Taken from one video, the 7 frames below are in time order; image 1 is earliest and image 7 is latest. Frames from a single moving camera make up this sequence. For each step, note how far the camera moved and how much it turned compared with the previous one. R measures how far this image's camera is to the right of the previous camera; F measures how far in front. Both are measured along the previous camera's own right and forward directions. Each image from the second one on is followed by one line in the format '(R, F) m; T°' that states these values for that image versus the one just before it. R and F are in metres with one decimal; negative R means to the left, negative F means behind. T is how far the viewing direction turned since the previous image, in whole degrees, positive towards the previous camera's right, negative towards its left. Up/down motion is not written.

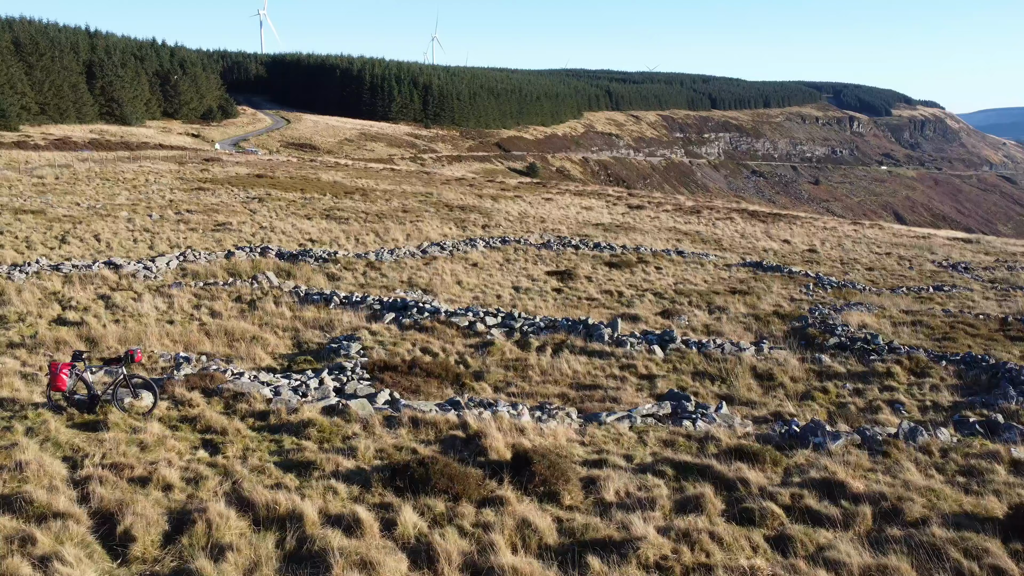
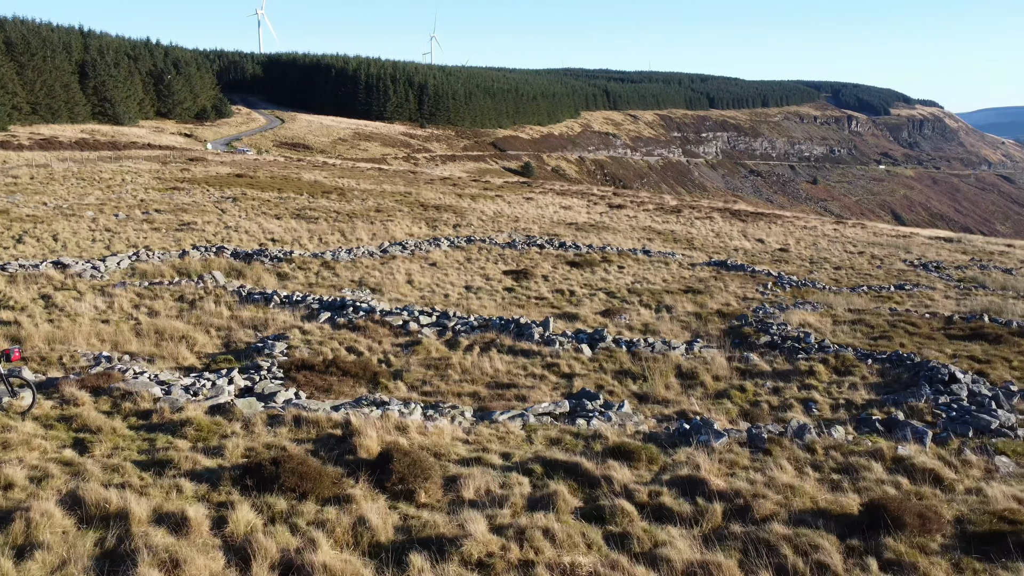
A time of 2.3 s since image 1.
(+1.7, 0.0) m; 0°
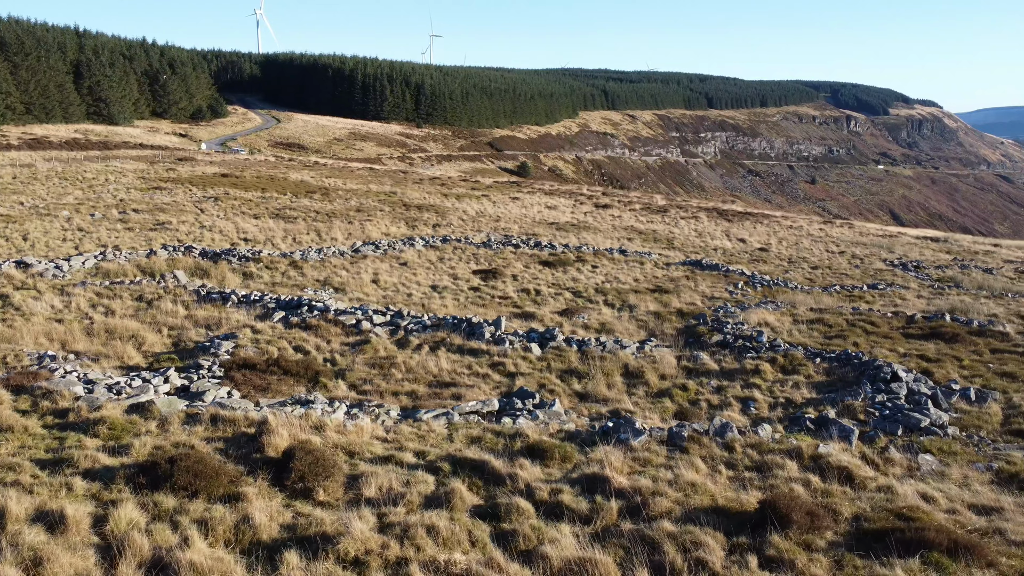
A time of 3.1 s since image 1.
(+1.2, 0.0) m; 0°
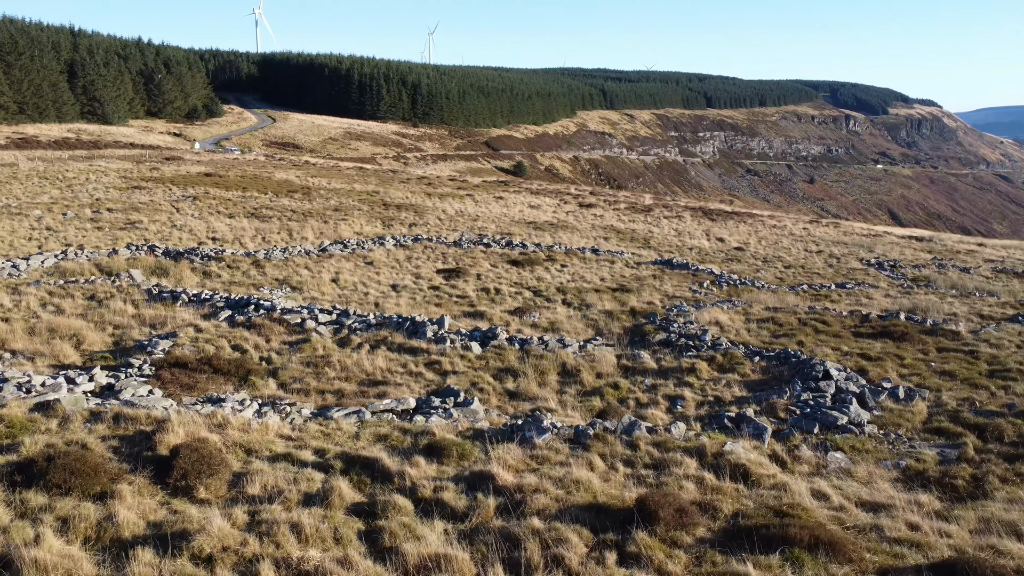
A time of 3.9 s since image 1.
(+1.5, 0.0) m; 0°
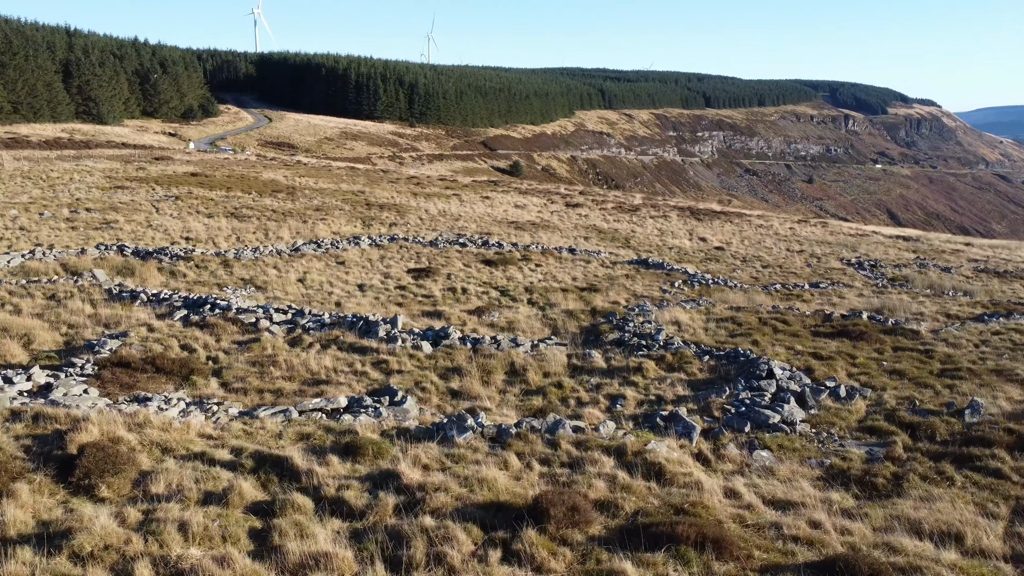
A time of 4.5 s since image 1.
(+1.2, 0.0) m; 0°
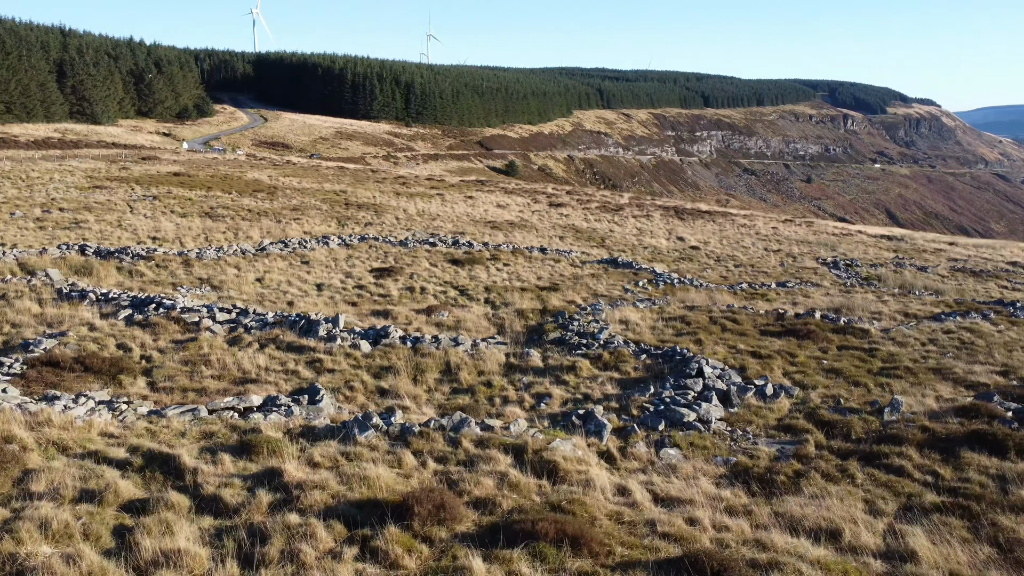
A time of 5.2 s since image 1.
(+1.5, 0.0) m; 0°
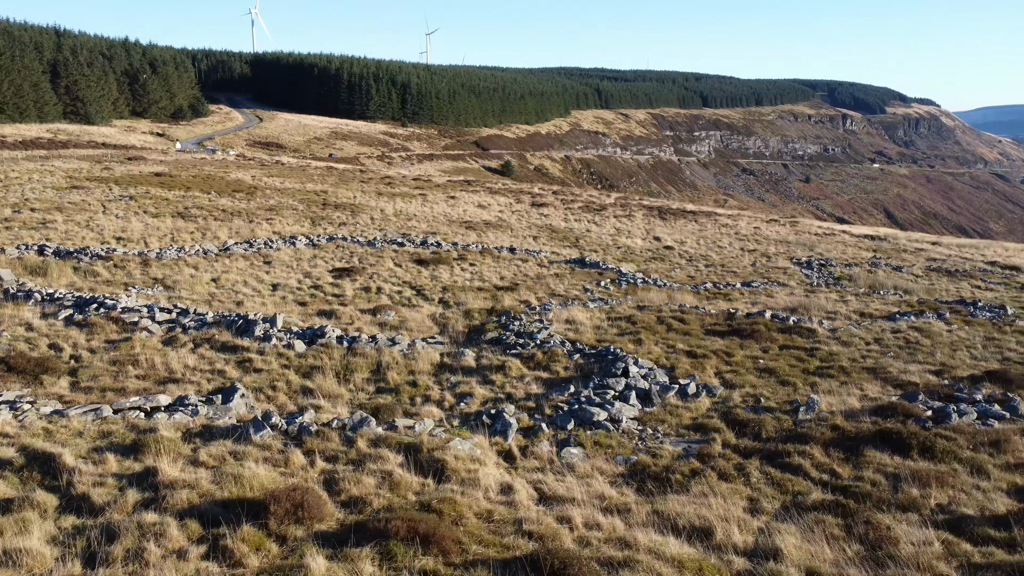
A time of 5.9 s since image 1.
(+1.6, 0.0) m; 0°
